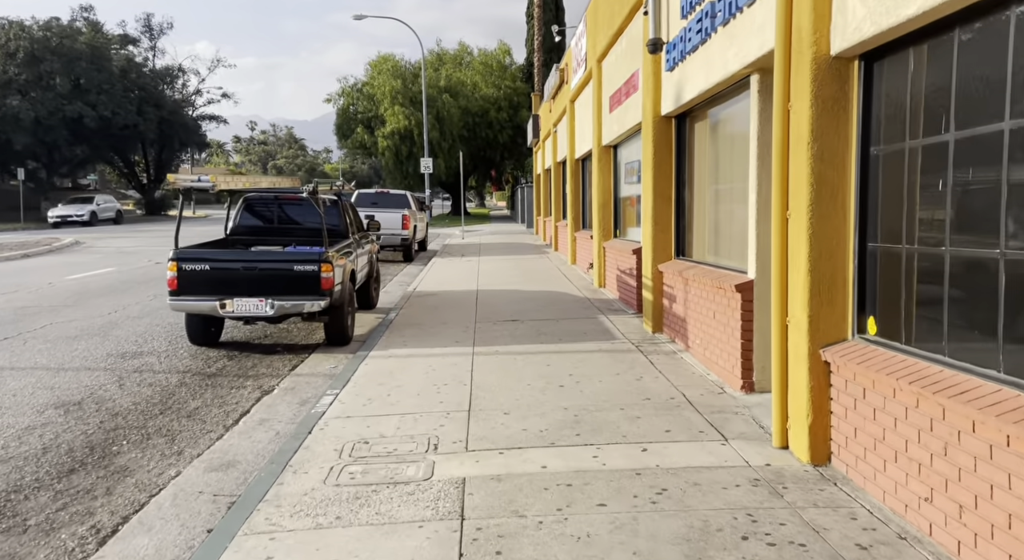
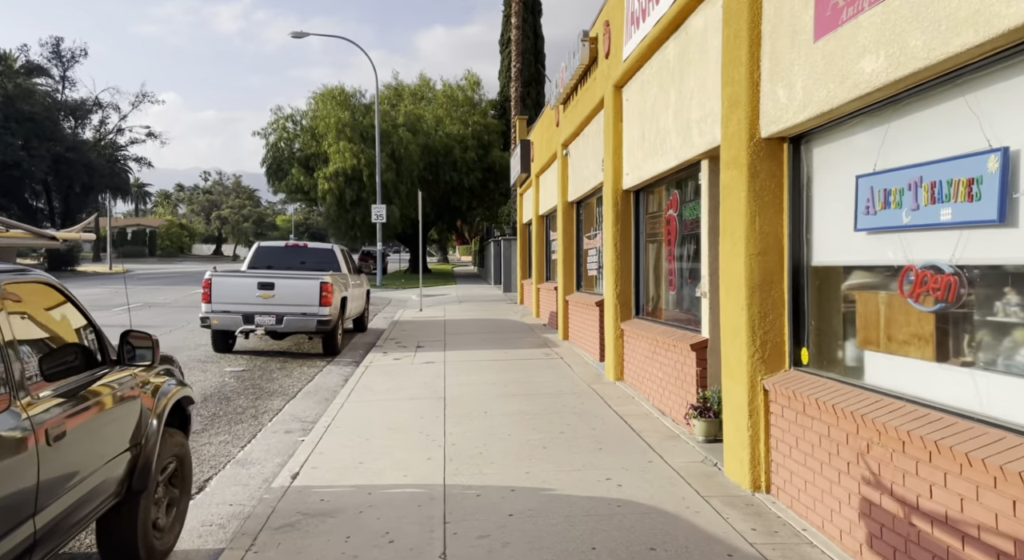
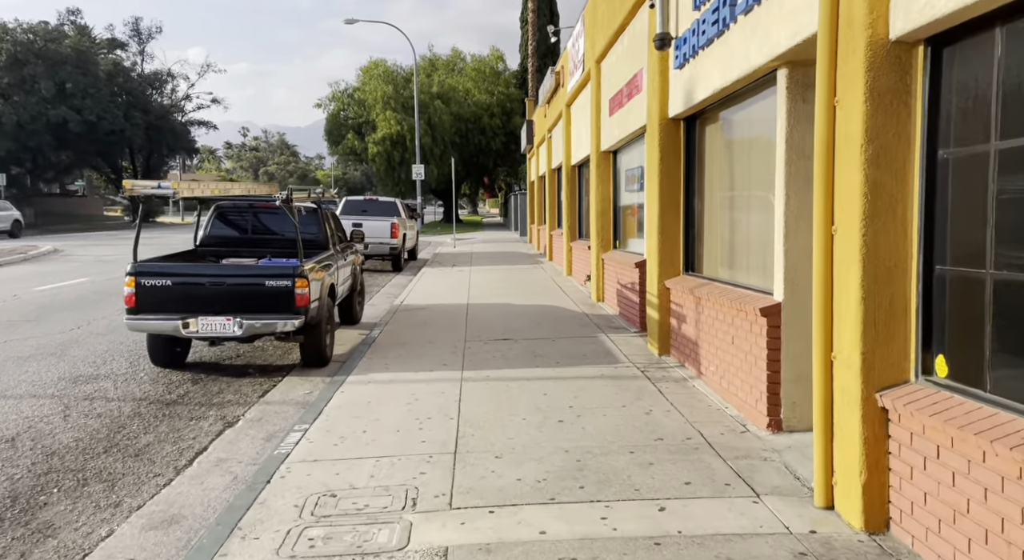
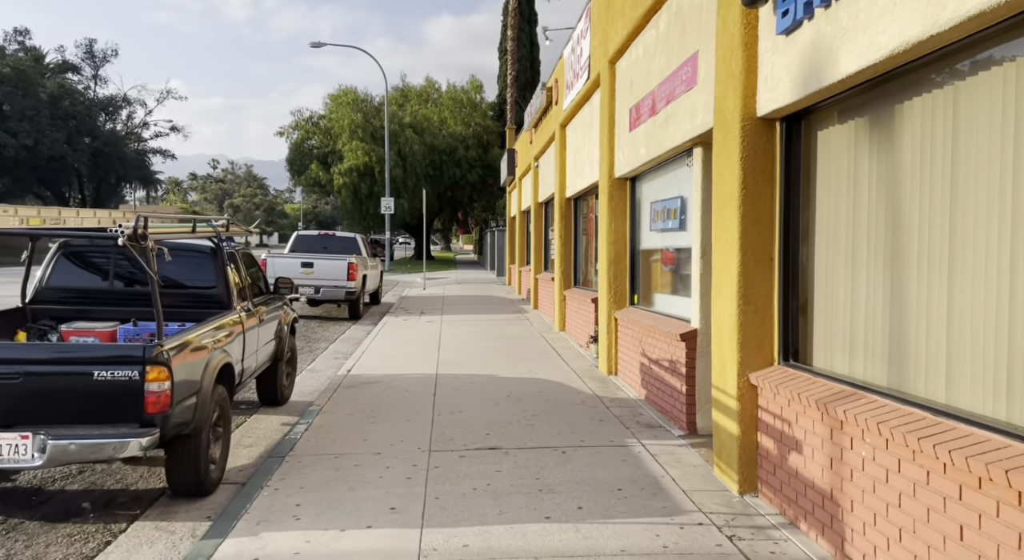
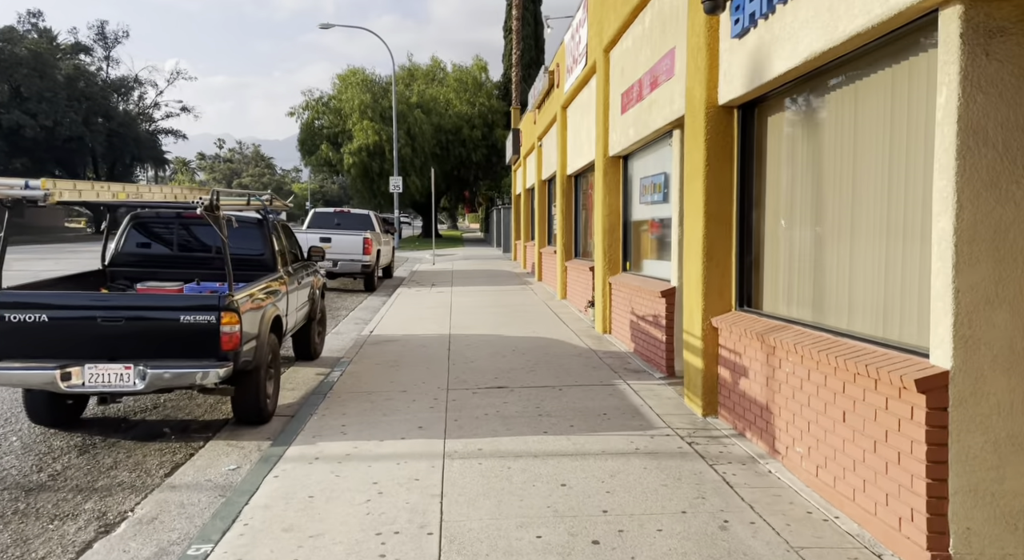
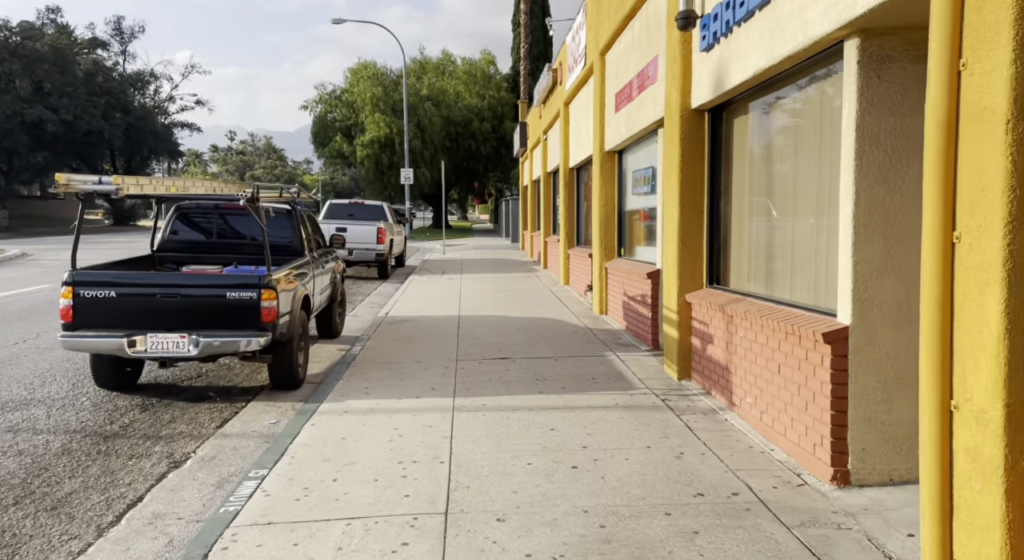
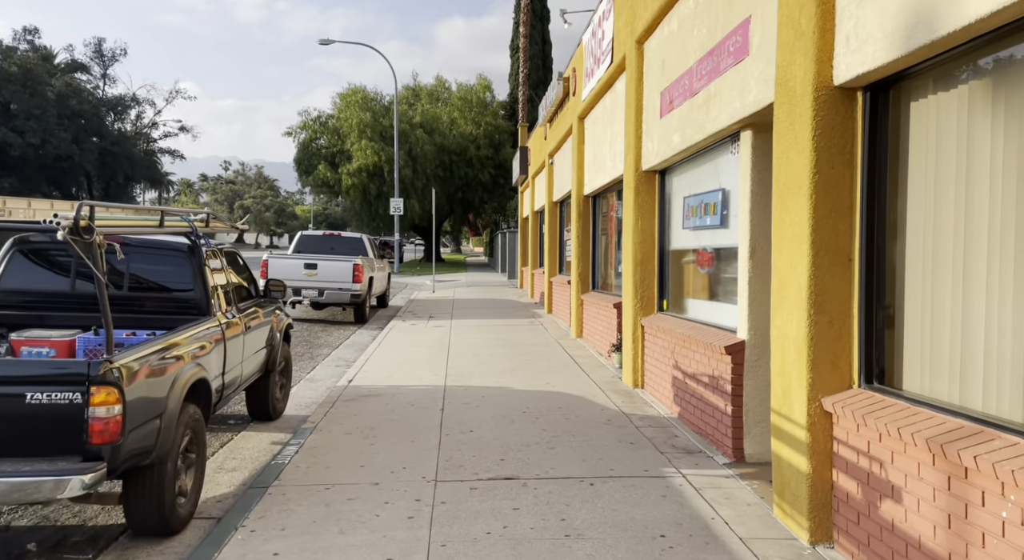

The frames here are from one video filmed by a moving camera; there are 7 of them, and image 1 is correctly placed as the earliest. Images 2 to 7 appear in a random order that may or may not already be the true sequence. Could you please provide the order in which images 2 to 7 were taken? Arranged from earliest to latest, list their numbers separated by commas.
3, 6, 5, 4, 7, 2
